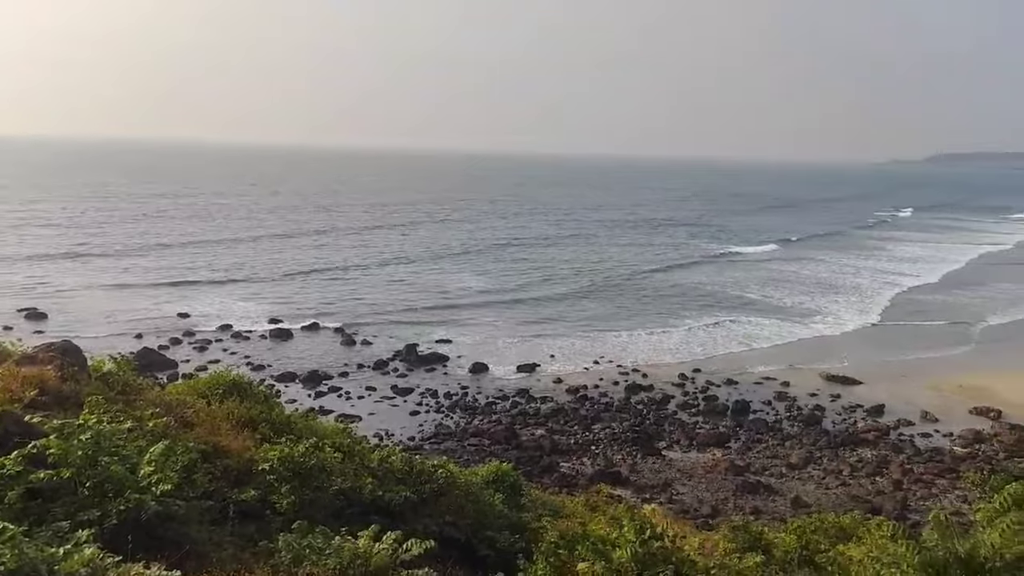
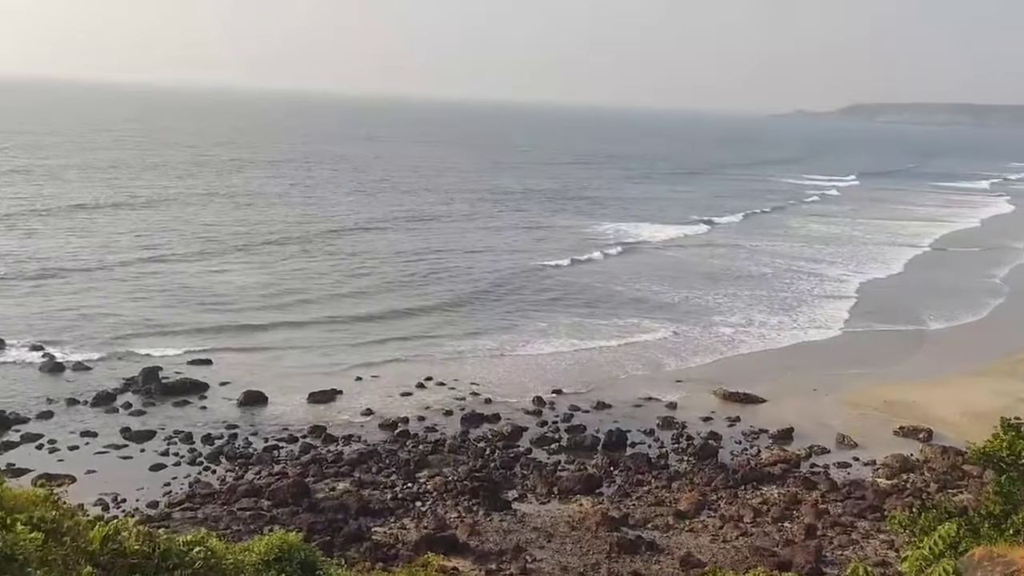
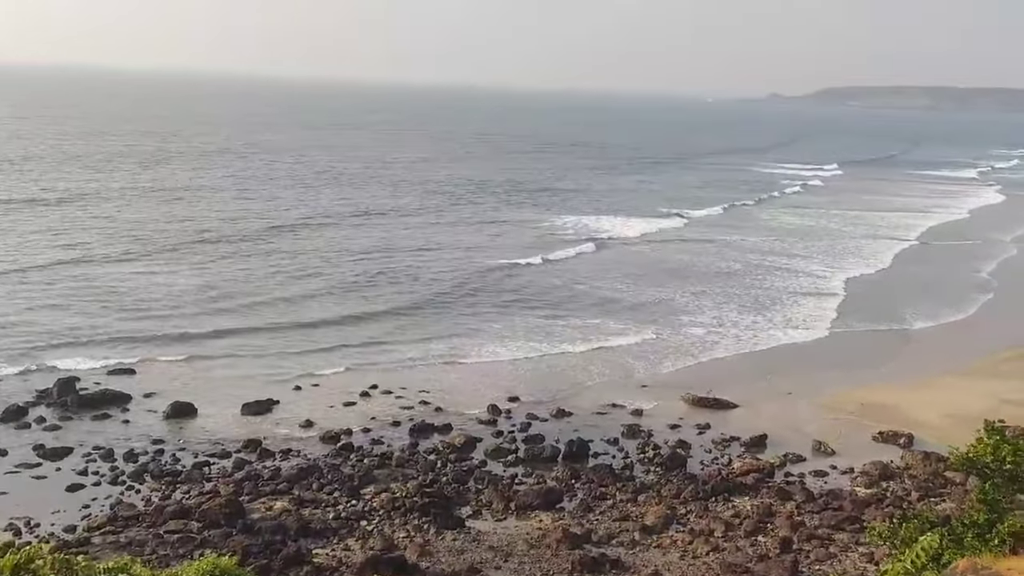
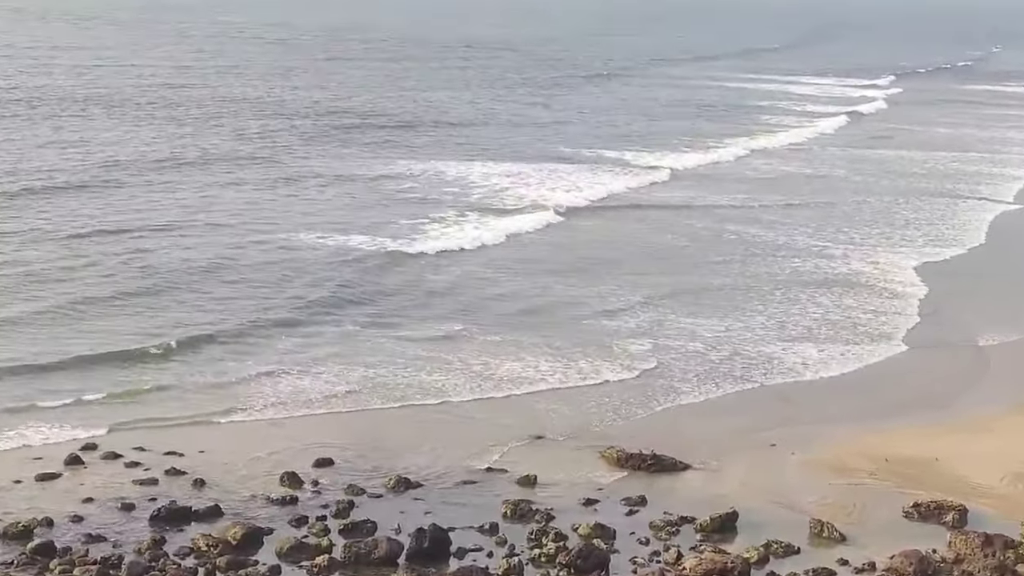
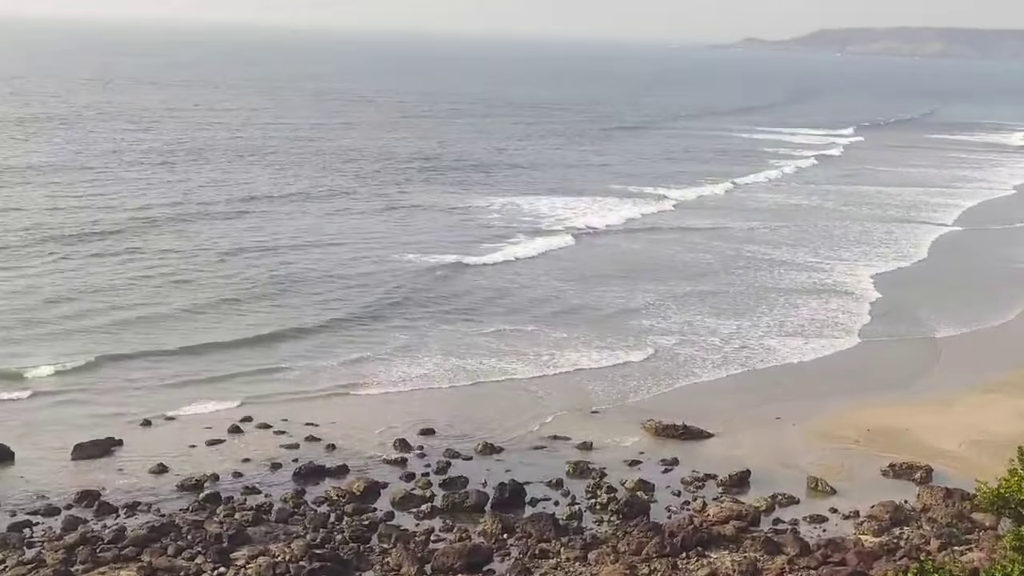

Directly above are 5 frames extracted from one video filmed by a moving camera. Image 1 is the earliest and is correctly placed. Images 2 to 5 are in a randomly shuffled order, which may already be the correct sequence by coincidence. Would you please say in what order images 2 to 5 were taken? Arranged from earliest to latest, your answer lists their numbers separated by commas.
2, 3, 5, 4
